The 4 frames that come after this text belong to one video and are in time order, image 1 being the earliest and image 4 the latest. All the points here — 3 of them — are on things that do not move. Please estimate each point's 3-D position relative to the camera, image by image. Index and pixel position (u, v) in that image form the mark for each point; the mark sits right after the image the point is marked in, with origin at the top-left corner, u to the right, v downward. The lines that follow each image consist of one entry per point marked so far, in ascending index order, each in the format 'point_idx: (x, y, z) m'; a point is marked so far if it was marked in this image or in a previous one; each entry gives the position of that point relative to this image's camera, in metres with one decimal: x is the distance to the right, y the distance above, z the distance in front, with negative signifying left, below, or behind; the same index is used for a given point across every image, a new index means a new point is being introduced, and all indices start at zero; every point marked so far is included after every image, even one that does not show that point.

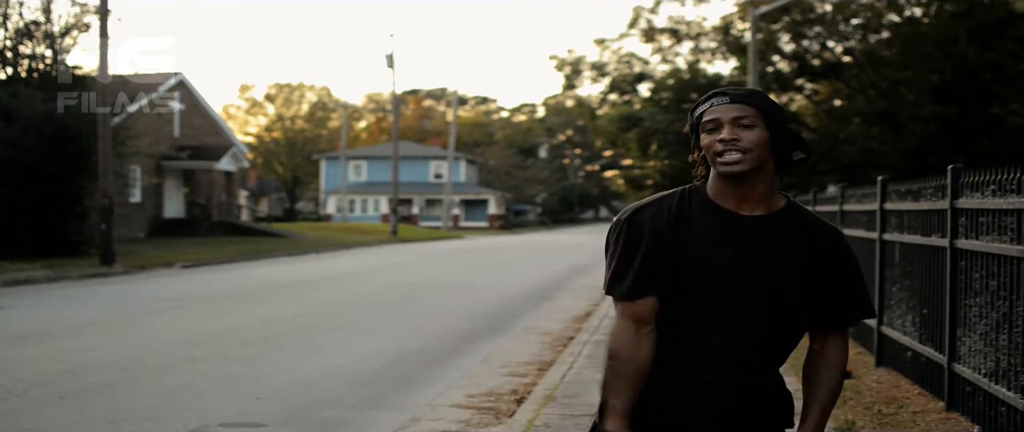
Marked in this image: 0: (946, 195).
0: (+2.5, +0.1, +7.0) m
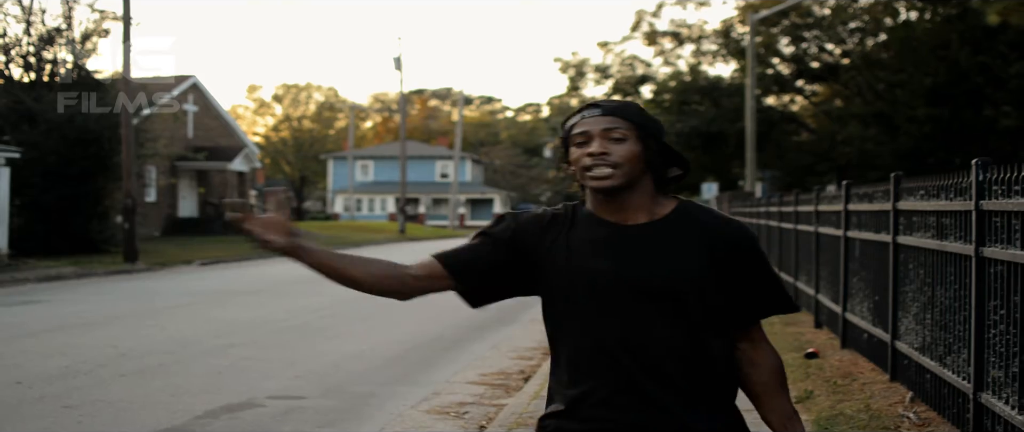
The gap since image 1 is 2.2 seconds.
0: (+2.6, +0.1, +8.2) m
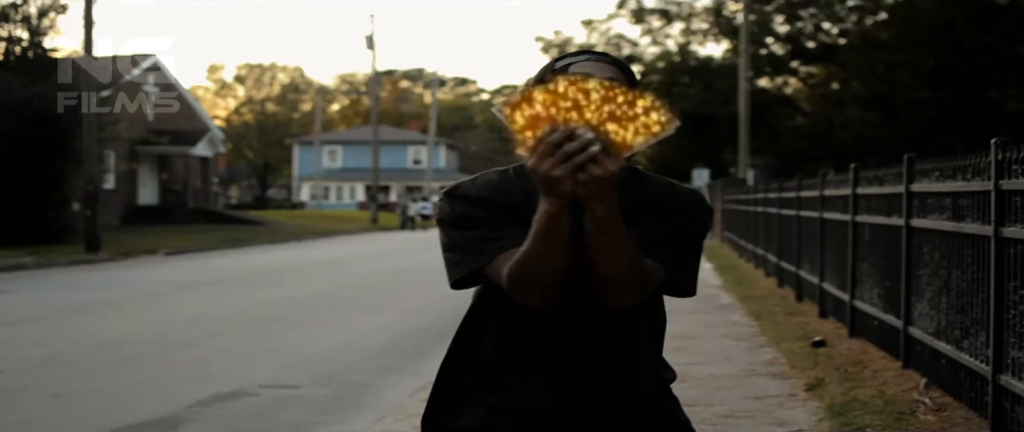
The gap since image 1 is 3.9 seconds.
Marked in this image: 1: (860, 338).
0: (+2.6, +0.2, +8.0) m
1: (+2.7, -0.9, +9.3) m
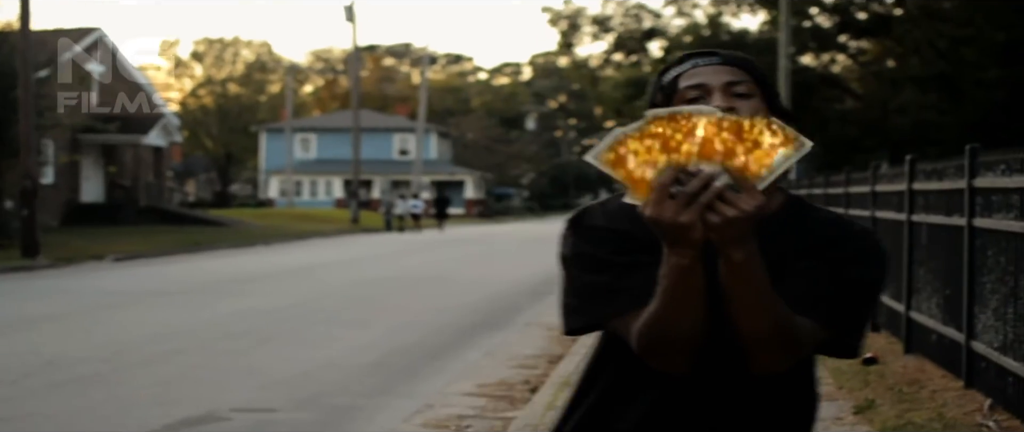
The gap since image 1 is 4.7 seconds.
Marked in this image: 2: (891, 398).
0: (+2.6, +0.2, +7.0) m
1: (+2.8, -0.9, +8.4) m
2: (+2.1, -1.0, +6.8) m
